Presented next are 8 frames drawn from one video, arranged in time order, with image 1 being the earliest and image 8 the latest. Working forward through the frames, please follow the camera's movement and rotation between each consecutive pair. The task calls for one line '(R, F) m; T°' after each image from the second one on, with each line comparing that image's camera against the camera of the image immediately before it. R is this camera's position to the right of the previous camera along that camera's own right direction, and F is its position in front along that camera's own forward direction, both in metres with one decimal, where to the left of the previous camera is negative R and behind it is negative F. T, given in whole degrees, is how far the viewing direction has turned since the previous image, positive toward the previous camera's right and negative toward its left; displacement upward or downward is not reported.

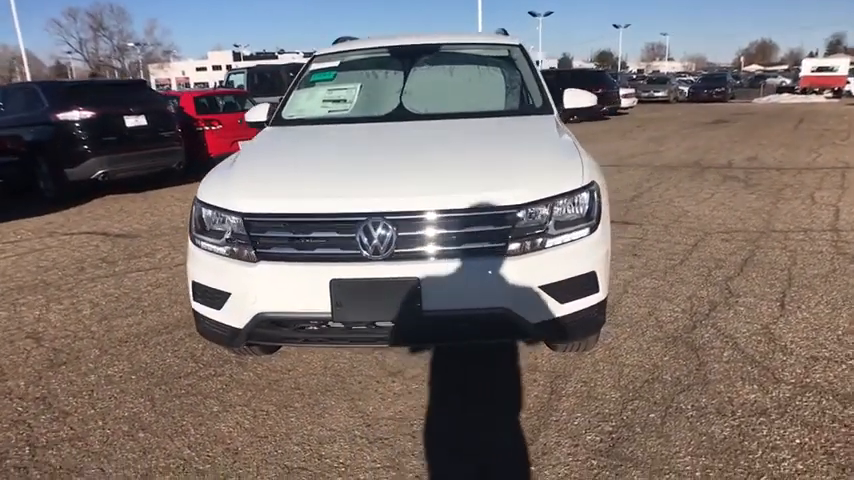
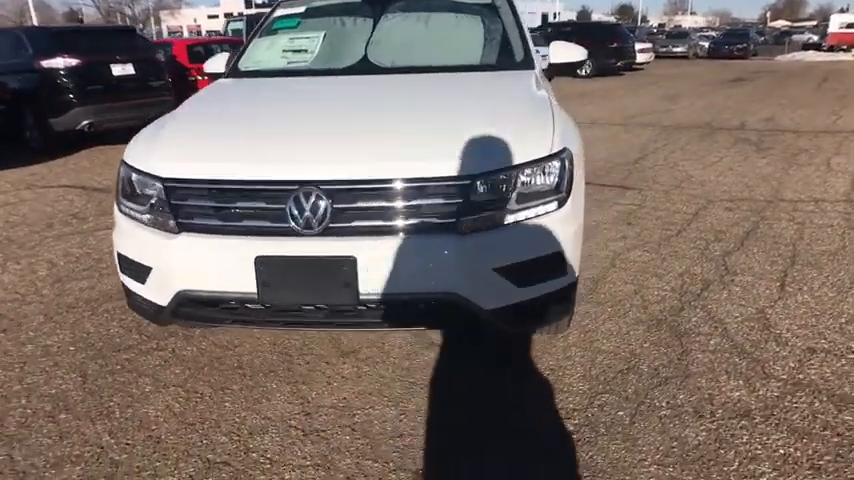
(+0.3, +0.5) m; -2°
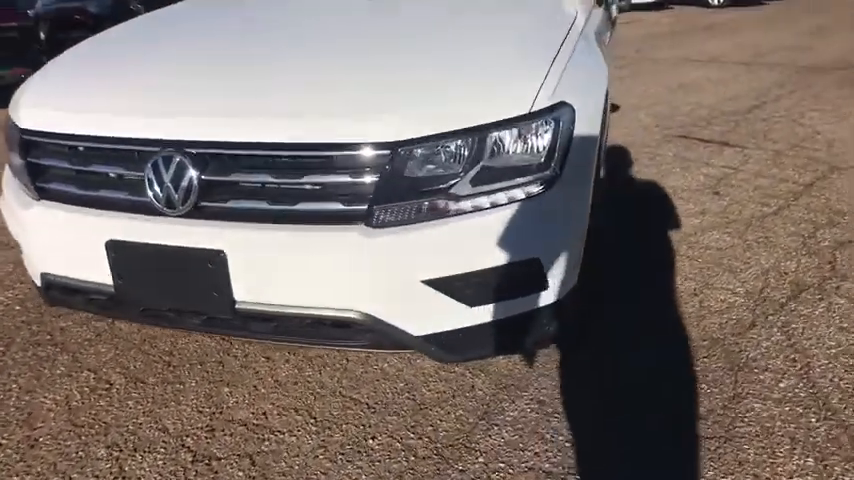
(+0.7, +1.1) m; -10°
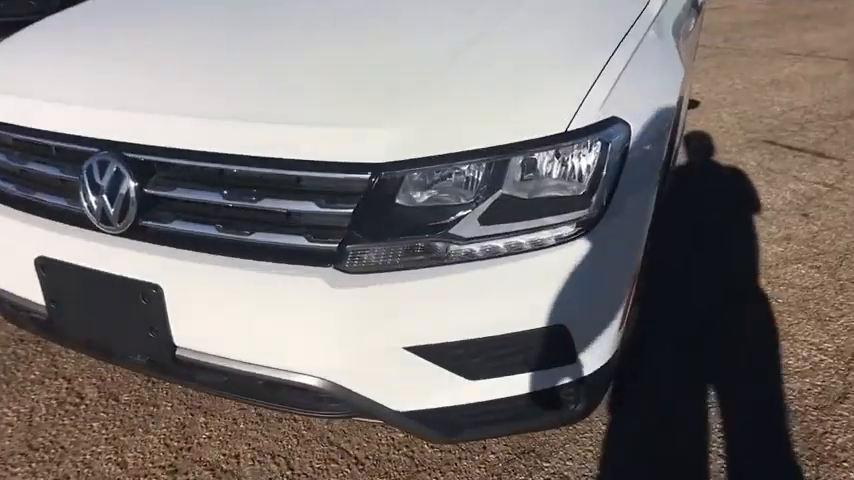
(+0.2, +0.5) m; -5°
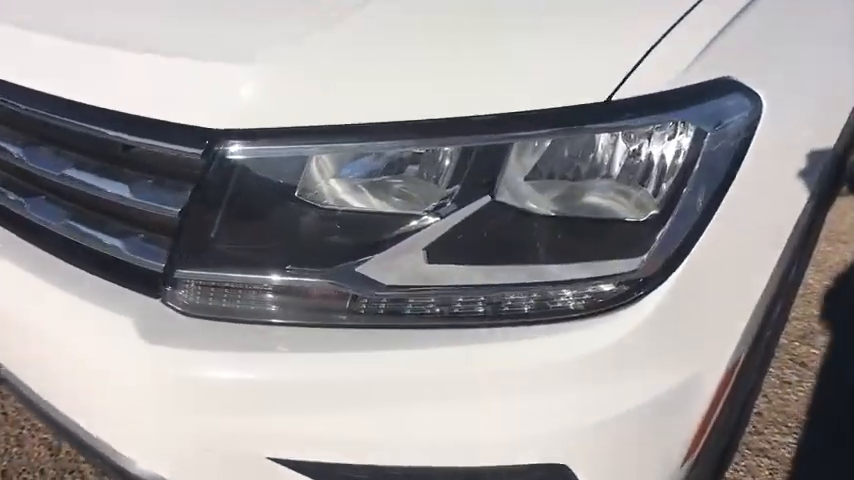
(+0.3, +0.8) m; -11°
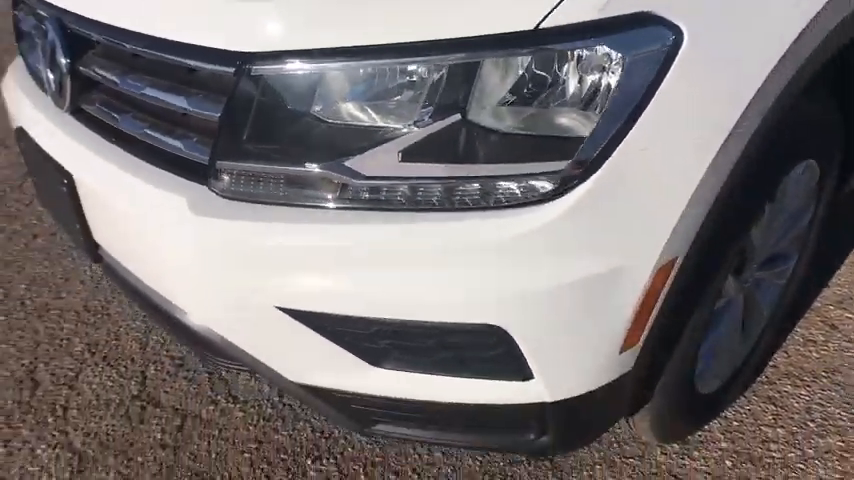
(+0.2, -0.3) m; -7°
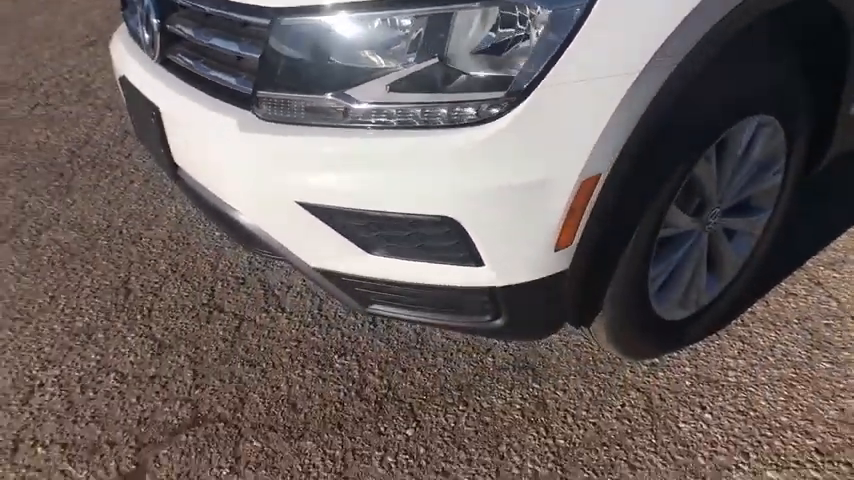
(+0.2, -0.4) m; -6°
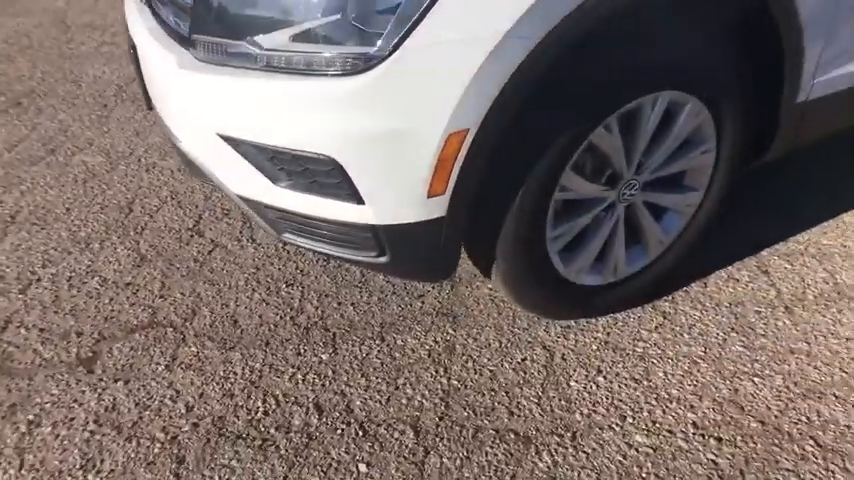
(+0.6, -0.2) m; -9°
